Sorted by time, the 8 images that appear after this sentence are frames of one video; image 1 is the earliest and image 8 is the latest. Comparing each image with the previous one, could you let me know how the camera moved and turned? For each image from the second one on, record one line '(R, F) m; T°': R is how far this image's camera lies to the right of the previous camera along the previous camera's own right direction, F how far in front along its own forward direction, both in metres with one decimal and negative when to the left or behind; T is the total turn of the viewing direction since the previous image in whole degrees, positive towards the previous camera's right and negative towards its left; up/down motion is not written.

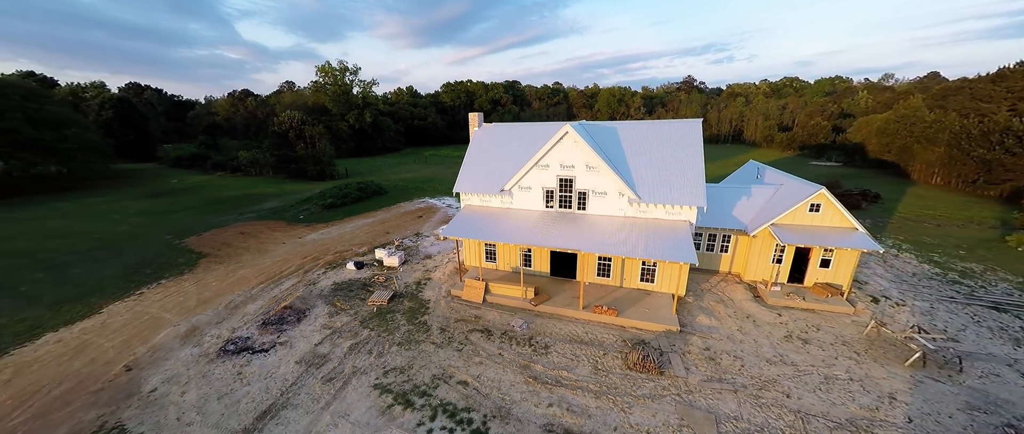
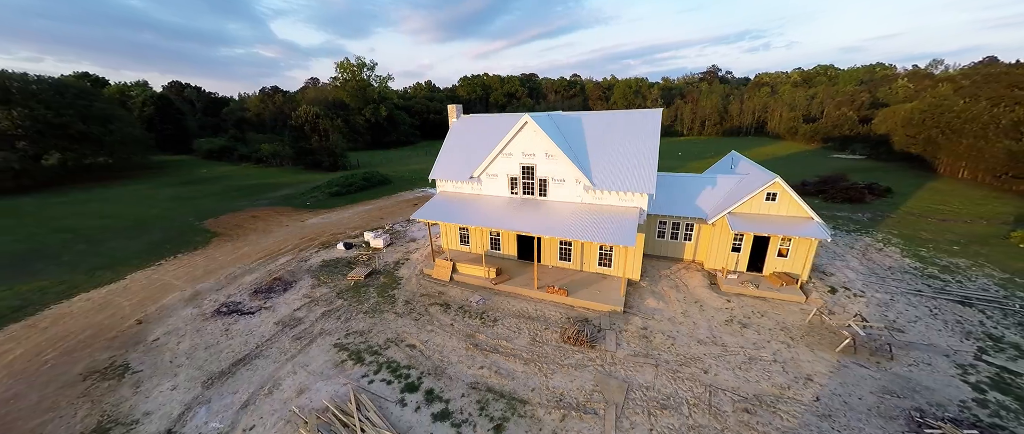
(+3.0, -0.9) m; -4°
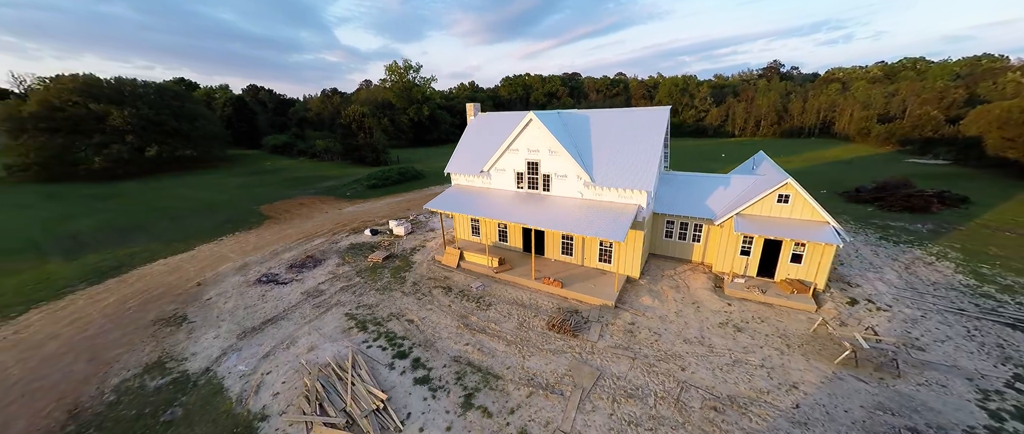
(+2.0, -0.6) m; -7°
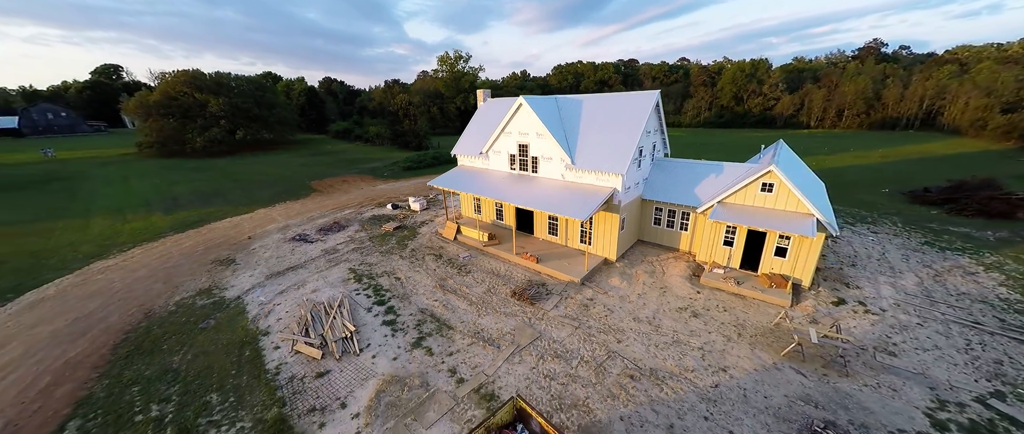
(+3.6, -0.9) m; -9°
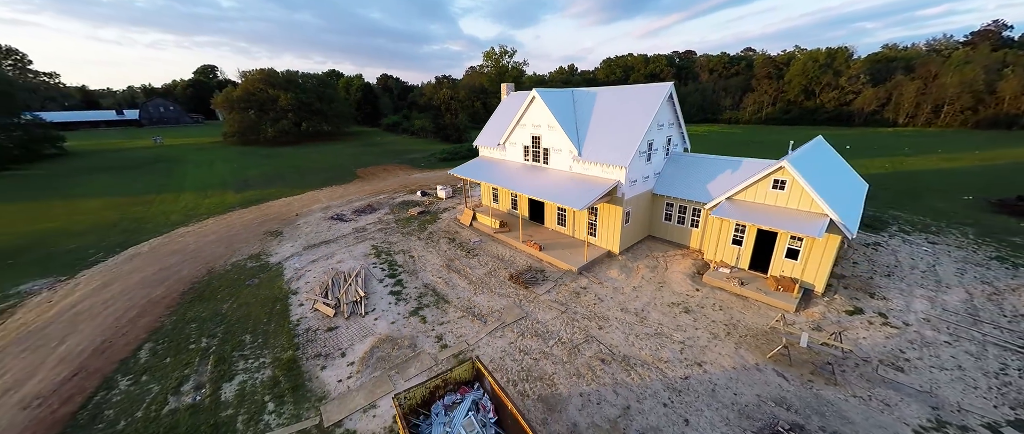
(+2.0, -0.6) m; -8°
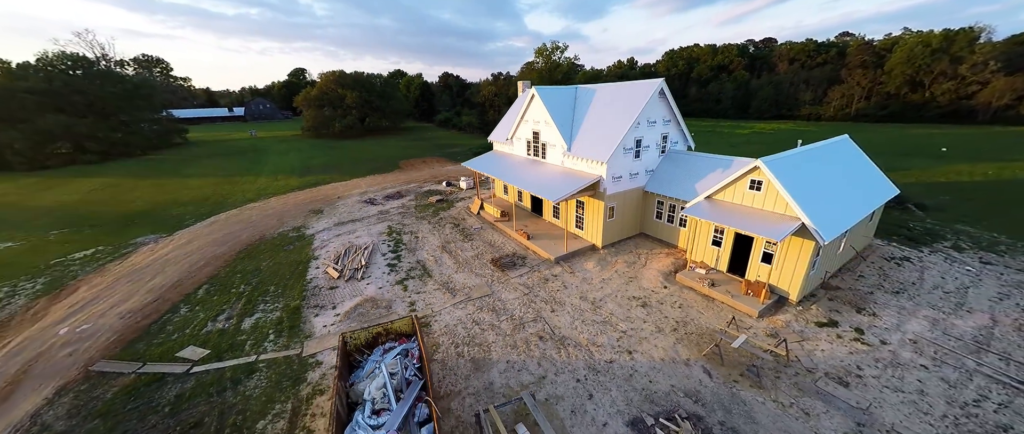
(+3.6, -0.9) m; -10°
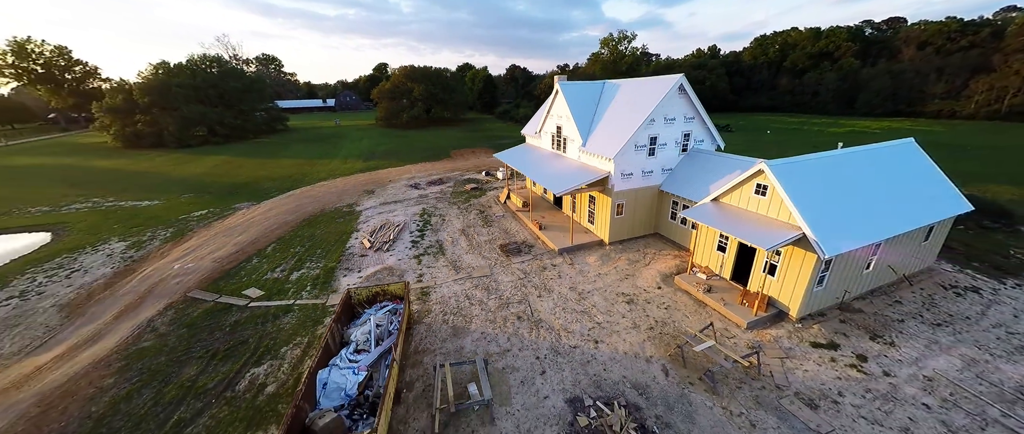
(+2.7, -0.7) m; -11°
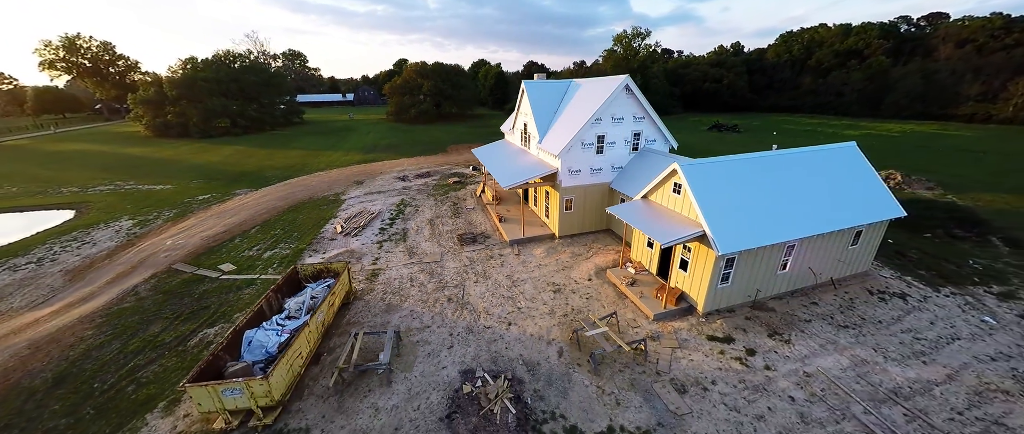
(+3.5, -0.7) m; -3°
